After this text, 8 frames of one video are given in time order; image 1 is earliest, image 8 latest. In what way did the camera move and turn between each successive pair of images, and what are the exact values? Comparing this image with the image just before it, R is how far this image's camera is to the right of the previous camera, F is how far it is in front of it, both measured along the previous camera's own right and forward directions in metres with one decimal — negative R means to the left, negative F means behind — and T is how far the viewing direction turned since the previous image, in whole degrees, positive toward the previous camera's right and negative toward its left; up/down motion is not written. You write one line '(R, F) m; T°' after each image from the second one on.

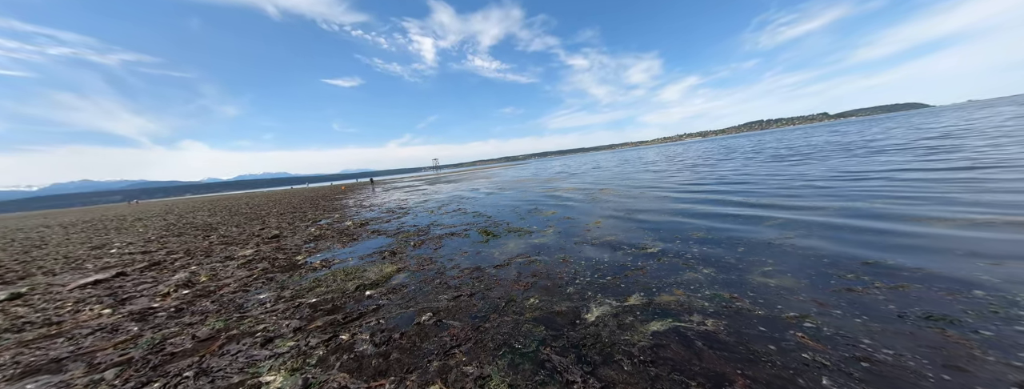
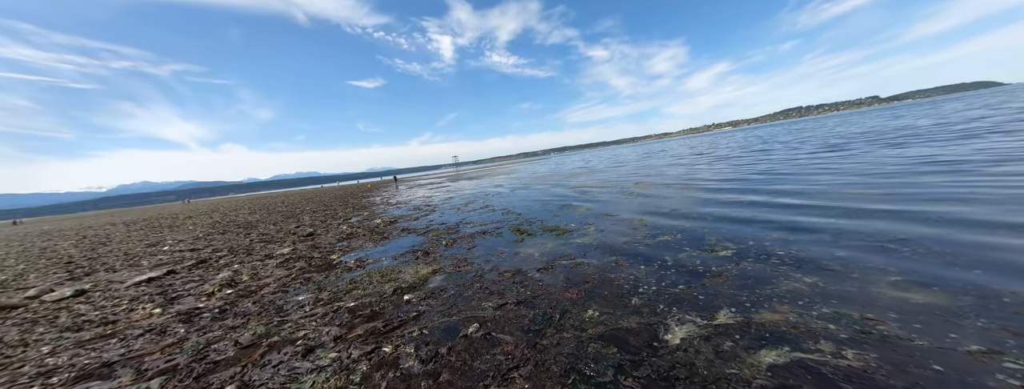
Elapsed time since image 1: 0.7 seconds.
(-0.6, +0.6) m; -4°
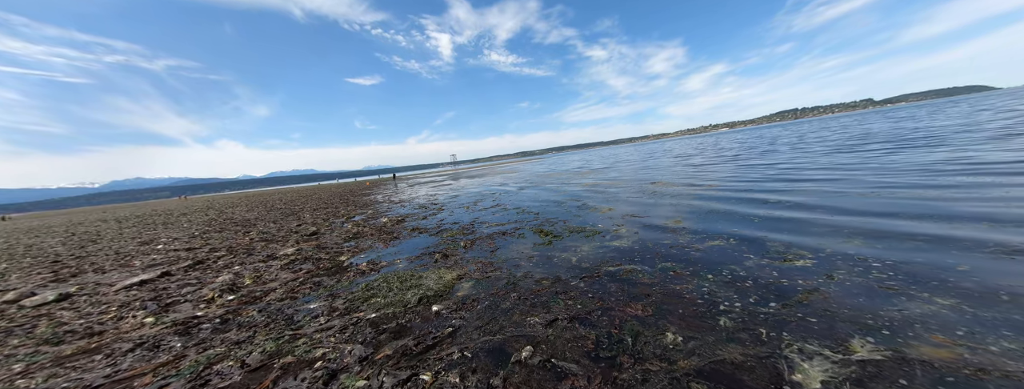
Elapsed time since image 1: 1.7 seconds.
(-0.9, +0.7) m; 0°
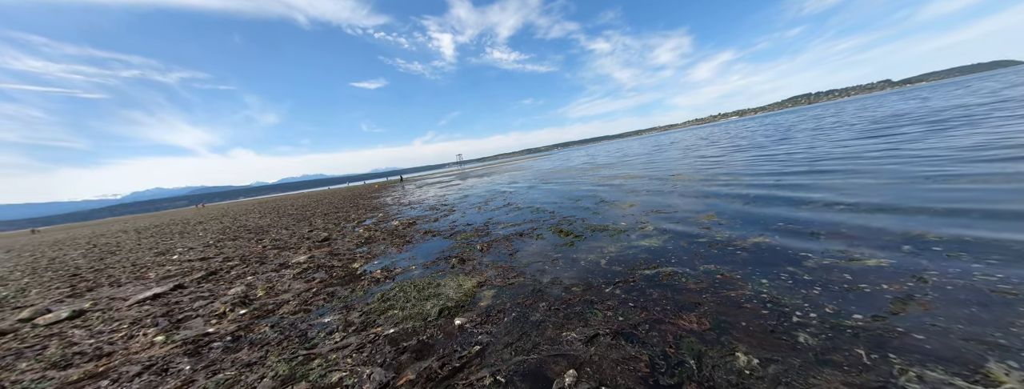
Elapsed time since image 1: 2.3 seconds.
(-0.3, +0.5) m; -1°
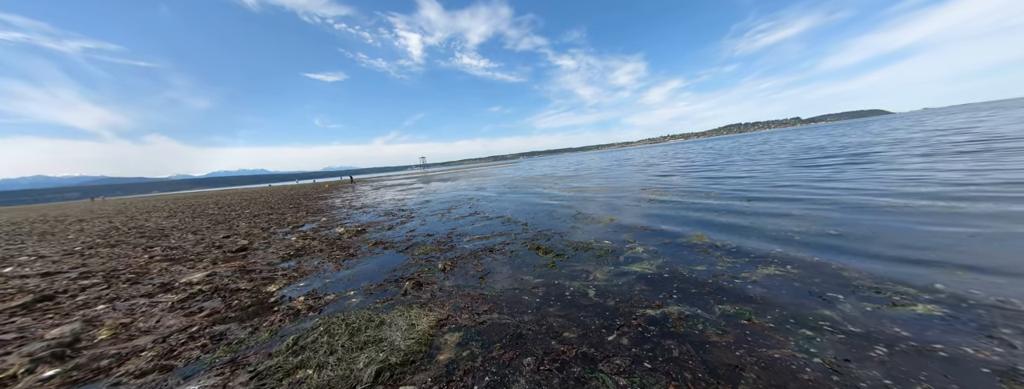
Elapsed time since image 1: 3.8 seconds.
(-0.2, +1.4) m; +8°
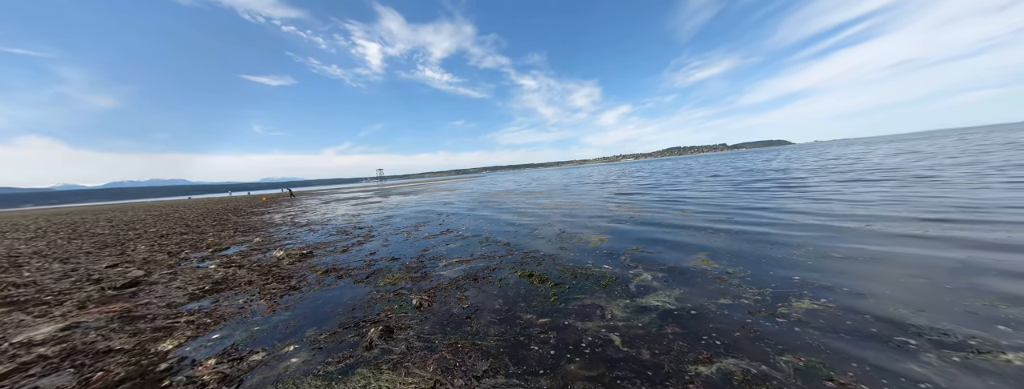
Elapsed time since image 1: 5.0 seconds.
(-0.7, +1.0) m; +8°
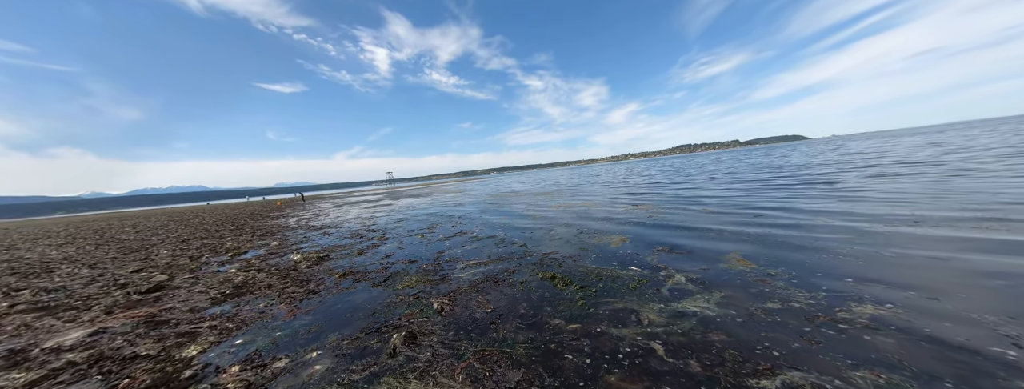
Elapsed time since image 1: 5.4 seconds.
(-0.3, +0.2) m; -2°
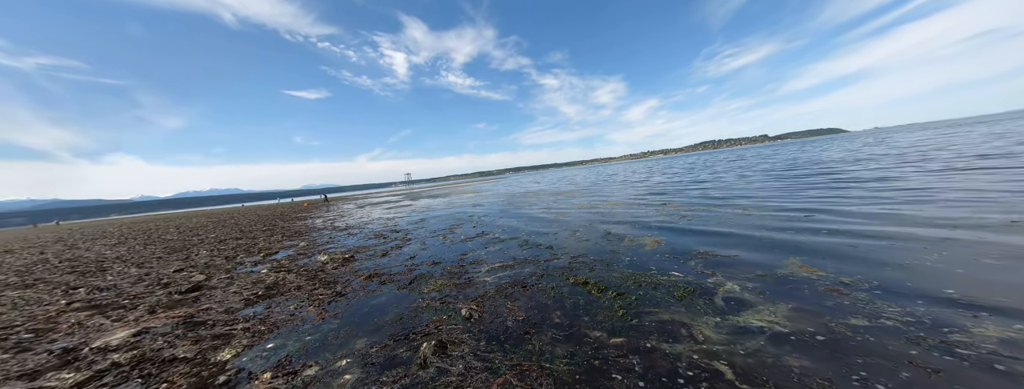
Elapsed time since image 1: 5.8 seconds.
(-0.3, +0.3) m; -3°
